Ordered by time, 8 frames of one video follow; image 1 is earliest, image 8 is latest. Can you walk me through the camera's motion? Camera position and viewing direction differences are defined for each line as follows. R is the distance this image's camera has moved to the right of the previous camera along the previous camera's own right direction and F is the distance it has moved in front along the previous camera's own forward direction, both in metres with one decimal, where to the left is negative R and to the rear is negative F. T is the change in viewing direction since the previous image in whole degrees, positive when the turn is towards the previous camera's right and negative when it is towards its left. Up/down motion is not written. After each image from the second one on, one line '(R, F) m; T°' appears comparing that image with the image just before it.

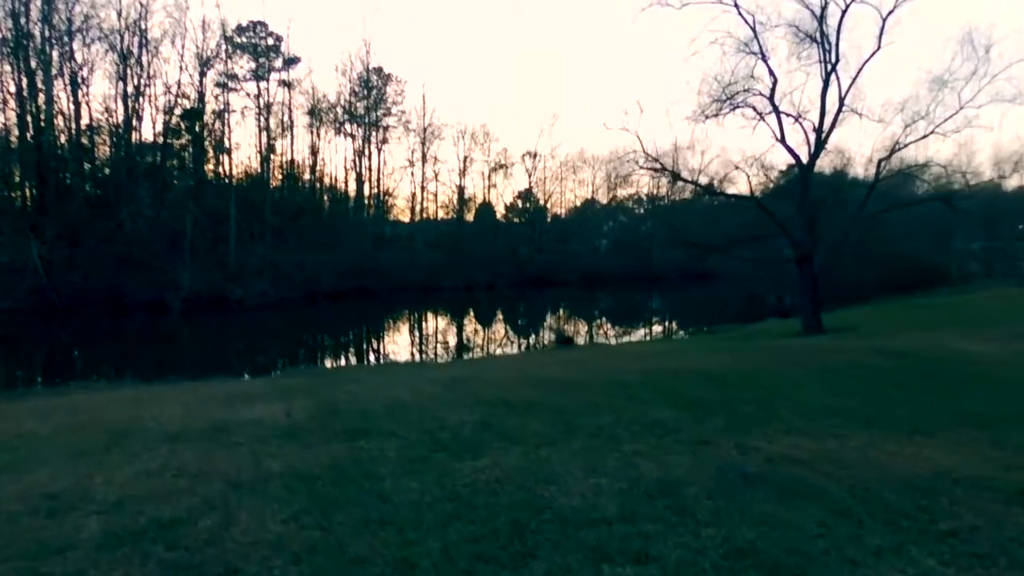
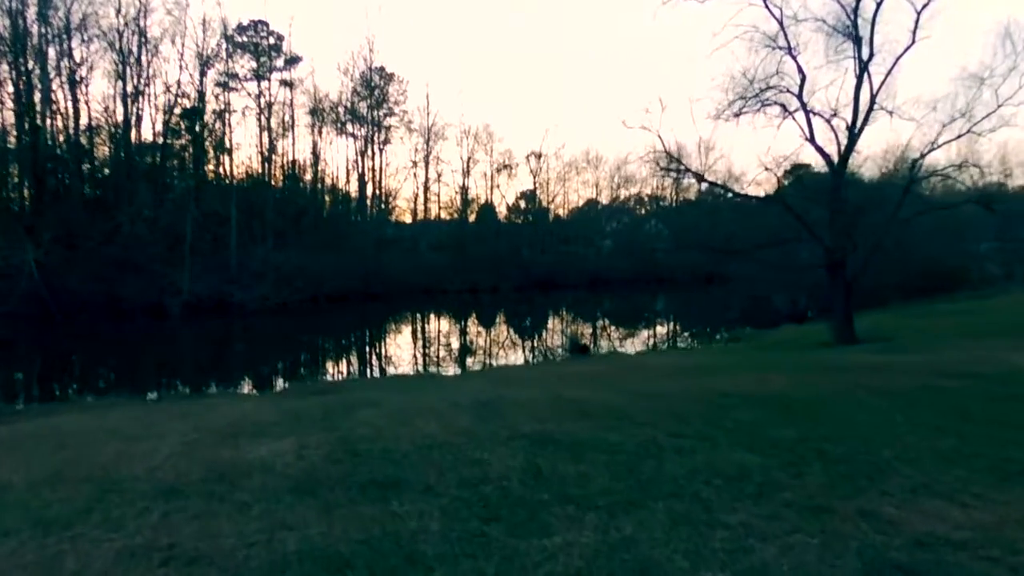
(-0.2, +0.7) m; 0°
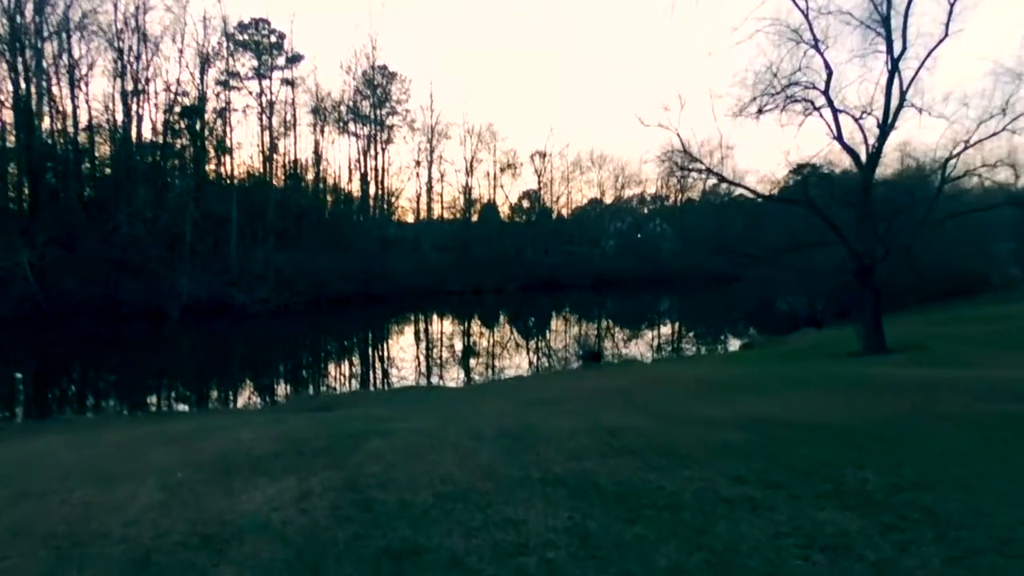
(-0.2, +0.6) m; 0°
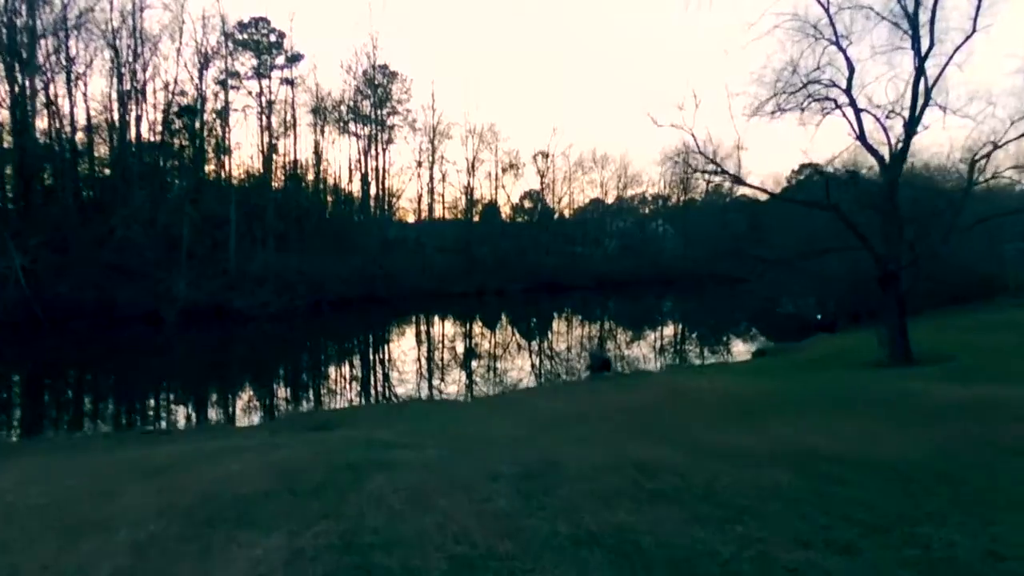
(-0.1, +0.5) m; 0°
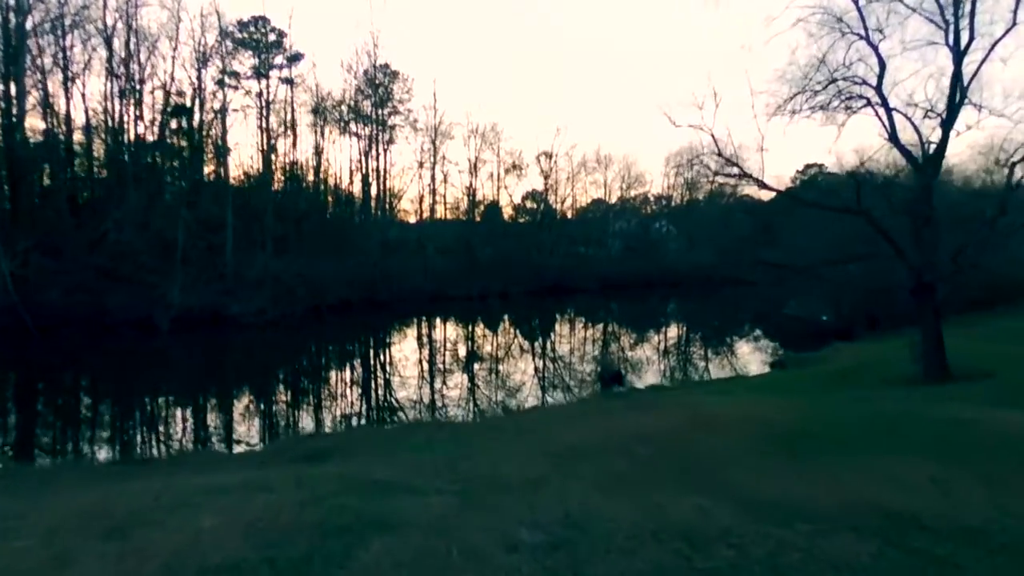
(-0.1, +0.7) m; 0°
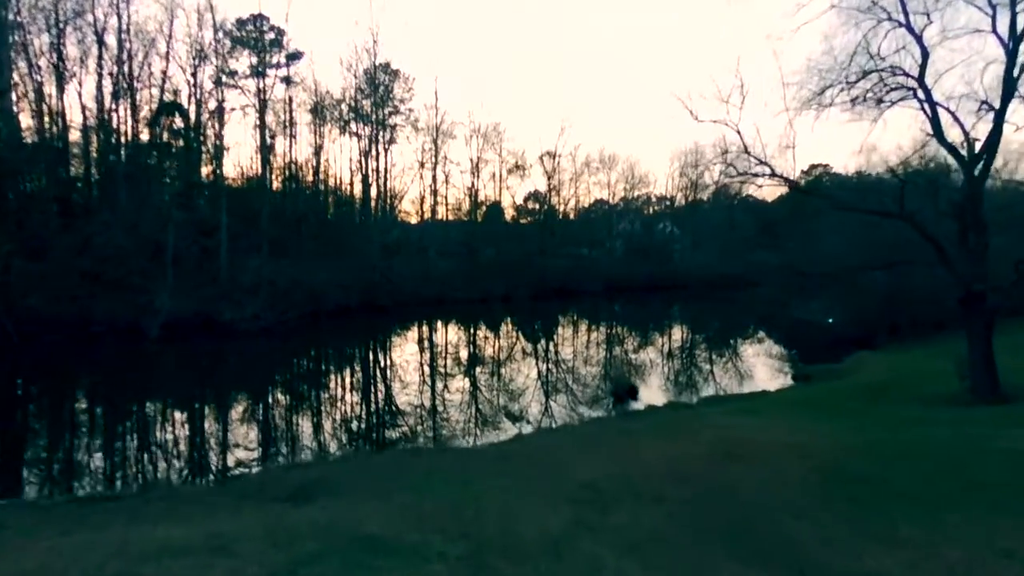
(-0.1, +0.9) m; 0°
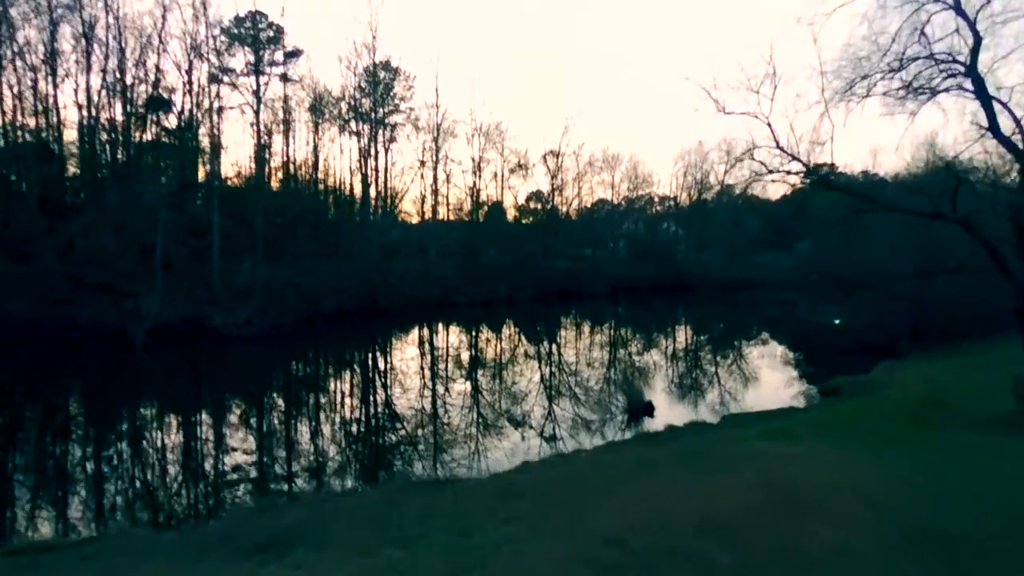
(-0.1, +1.0) m; 0°
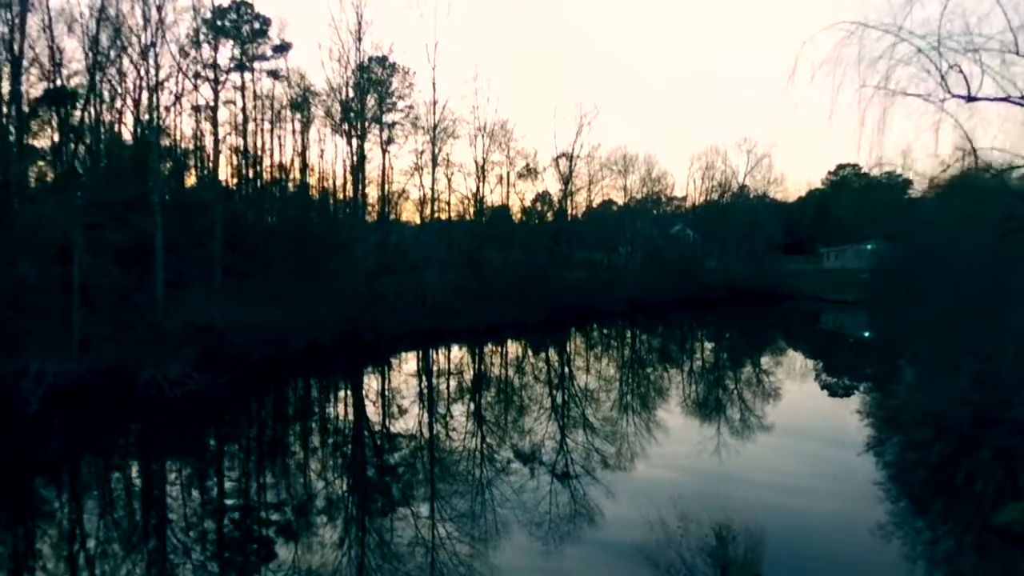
(-0.2, +4.9) m; 0°
